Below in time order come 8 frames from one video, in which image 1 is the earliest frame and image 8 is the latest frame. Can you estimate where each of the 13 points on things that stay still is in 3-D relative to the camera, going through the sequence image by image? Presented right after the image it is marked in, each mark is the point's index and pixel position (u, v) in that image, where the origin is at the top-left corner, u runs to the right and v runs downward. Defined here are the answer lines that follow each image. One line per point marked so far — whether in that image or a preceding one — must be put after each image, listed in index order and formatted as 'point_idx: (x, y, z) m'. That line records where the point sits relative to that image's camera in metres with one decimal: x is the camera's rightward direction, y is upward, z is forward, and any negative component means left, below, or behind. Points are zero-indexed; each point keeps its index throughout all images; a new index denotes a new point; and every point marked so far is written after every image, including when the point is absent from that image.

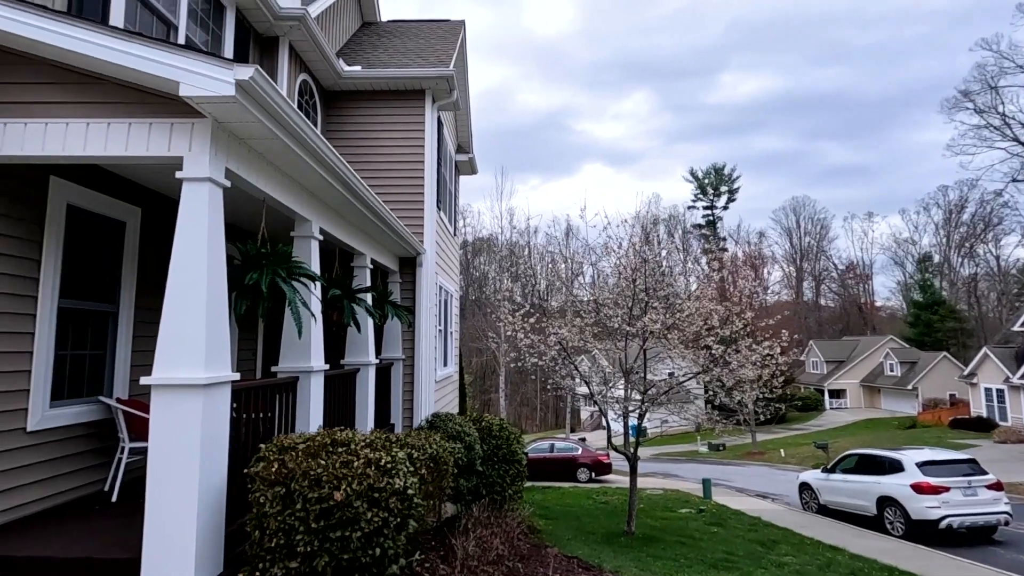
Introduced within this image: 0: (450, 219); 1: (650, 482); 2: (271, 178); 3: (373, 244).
0: (-1.2, +1.2, +9.7) m
1: (+4.6, -6.3, +17.5) m
2: (-1.6, +0.7, +3.6) m
3: (-1.6, +0.5, +6.2) m
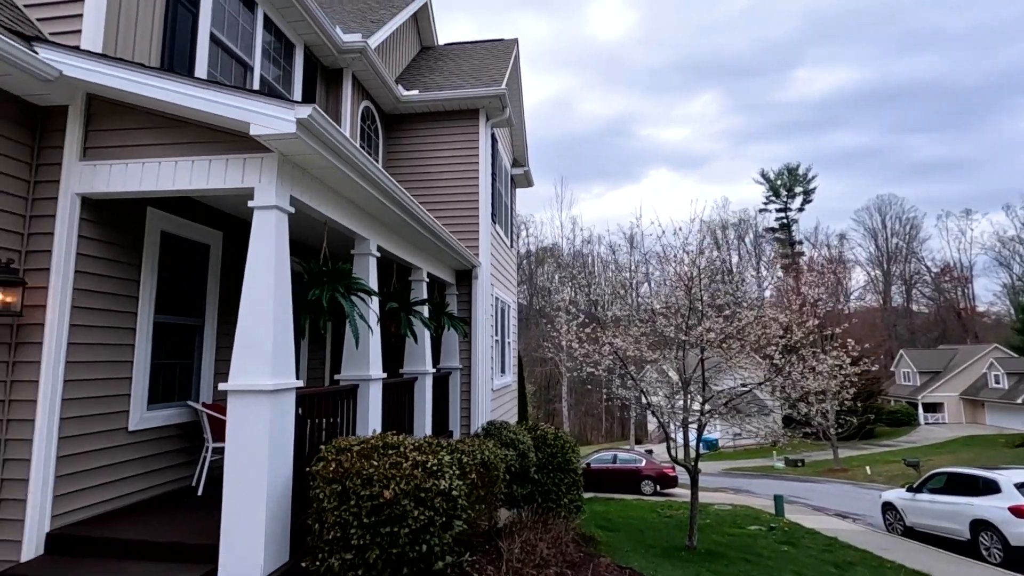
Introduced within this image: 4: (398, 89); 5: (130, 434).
0: (-0.2, +1.0, +10.0) m
1: (+6.6, -6.6, +16.9) m
2: (-1.3, +0.6, +4.0) m
3: (-1.0, +0.3, +6.6) m
4: (-1.7, +3.0, +8.0) m
5: (-2.7, -1.0, +3.8) m
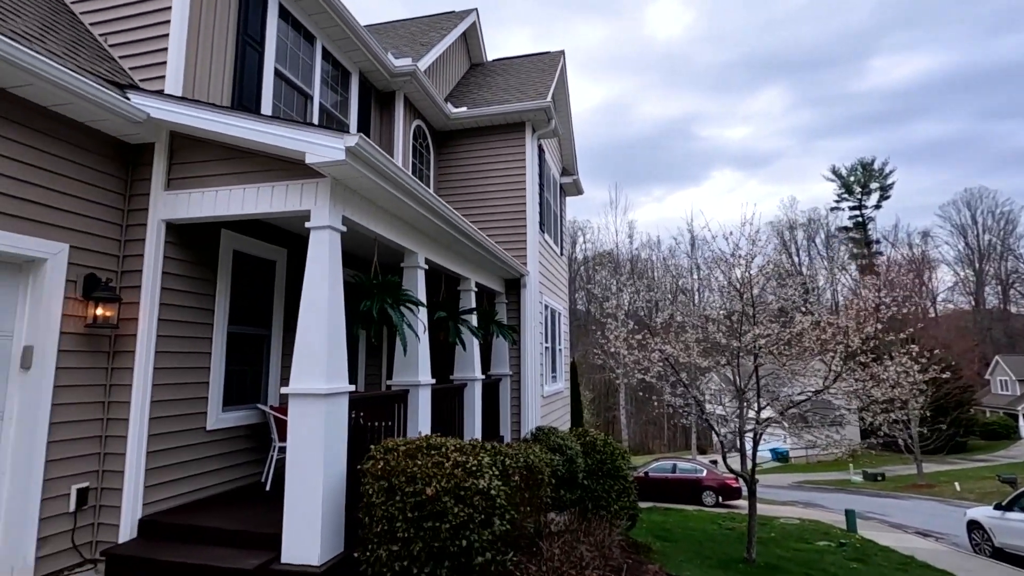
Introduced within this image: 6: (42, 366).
0: (+0.8, +0.9, +10.1) m
1: (+8.3, -6.7, +16.1) m
2: (-1.1, +0.5, +4.3) m
3: (-0.4, +0.2, +6.8) m
4: (-1.0, +2.8, +8.3) m
5: (-2.4, -1.1, +4.2) m
6: (-2.9, -0.5, +3.3) m
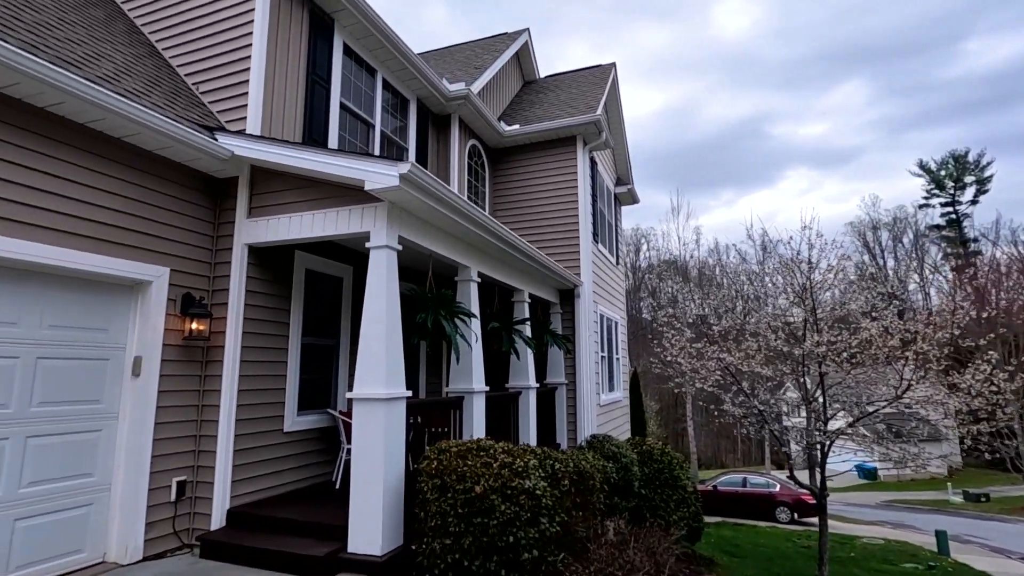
0: (+1.8, +0.7, +10.2) m
1: (+10.2, -6.8, +15.1) m
2: (-0.7, +0.4, +4.6) m
3: (+0.3, +0.1, +7.0) m
4: (-0.2, +2.6, +8.6) m
5: (-2.0, -1.3, +4.7) m
6: (-2.6, -0.6, +3.9) m
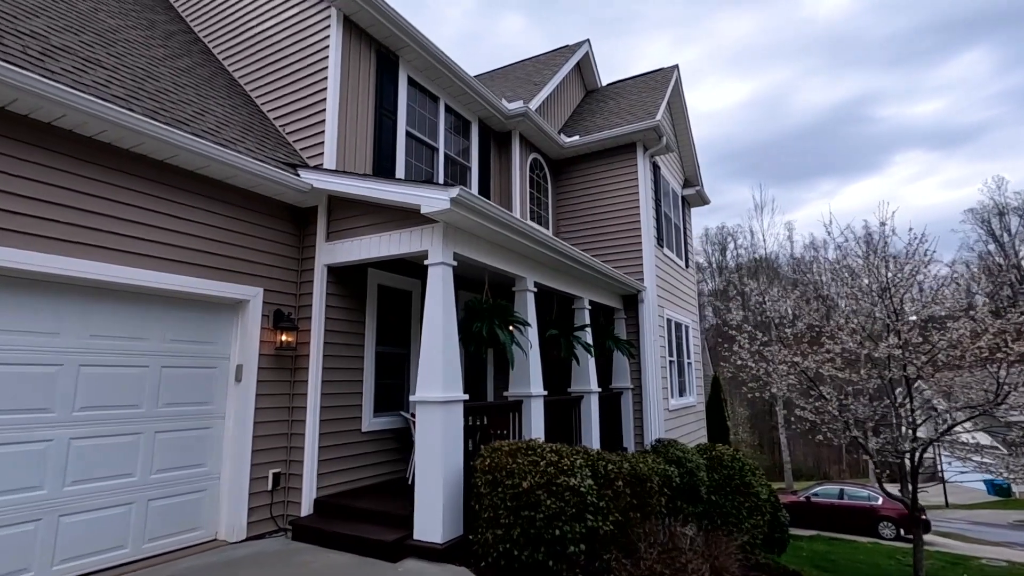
0: (+3.1, +0.6, +10.1) m
1: (+12.3, -6.7, +13.6) m
2: (-0.2, +0.3, +5.0) m
3: (+1.1, 0.0, +7.2) m
4: (+0.8, +2.5, +8.9) m
5: (-1.5, -1.4, +5.2) m
6: (-2.2, -0.8, +4.5) m
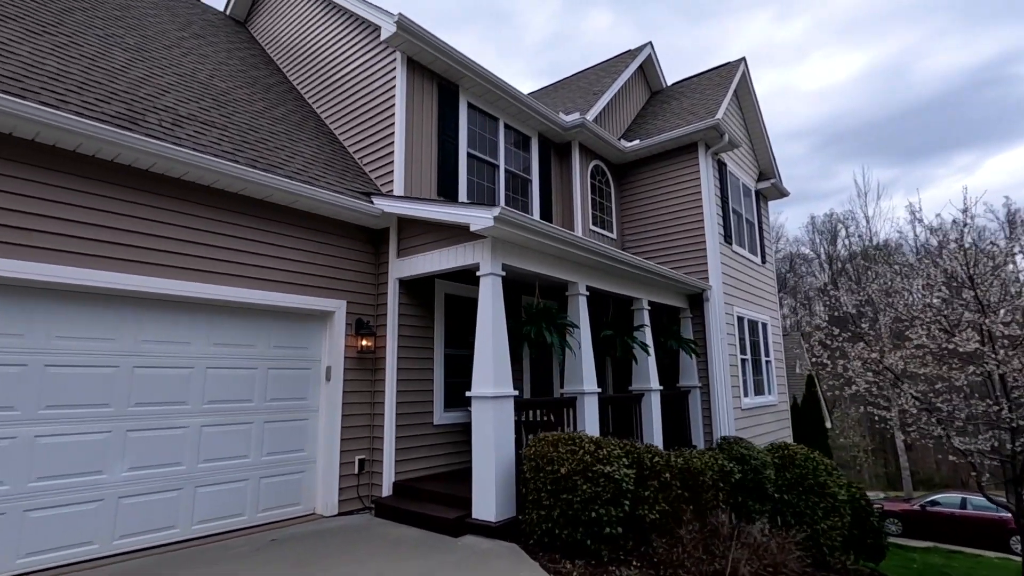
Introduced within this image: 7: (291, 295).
0: (+4.4, +0.7, +9.9) m
1: (+14.3, -6.3, +11.8) m
2: (+0.3, +0.3, +5.4) m
3: (+2.0, 0.0, +7.4) m
4: (+1.9, +2.5, +9.1) m
5: (-0.9, -1.5, +5.9) m
6: (-1.8, -0.9, +5.3) m
7: (-2.1, -0.1, +5.1) m
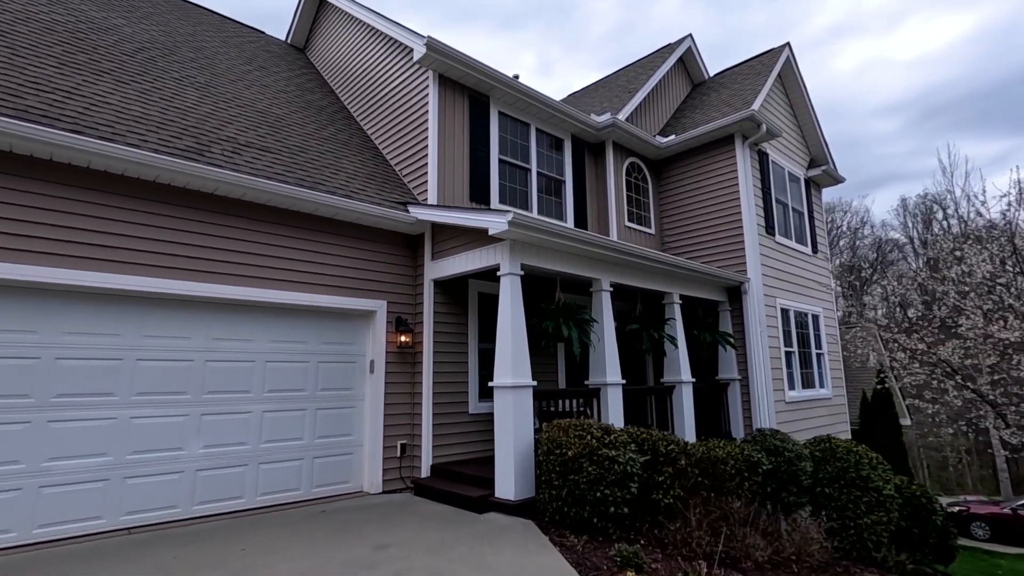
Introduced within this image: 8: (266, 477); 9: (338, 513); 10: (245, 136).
0: (+5.2, +0.9, +9.7) m
1: (+15.4, -5.9, +10.3) m
2: (+0.5, +0.3, +5.8) m
3: (+2.4, 0.0, +7.5) m
4: (+2.5, +2.6, +9.2) m
5: (-0.5, -1.5, +6.3) m
6: (-1.5, -0.9, +5.9) m
7: (-1.9, -0.1, +5.8) m
8: (-2.4, -1.8, +5.2) m
9: (-1.6, -2.1, +5.0) m
10: (-2.9, +1.6, +5.8) m
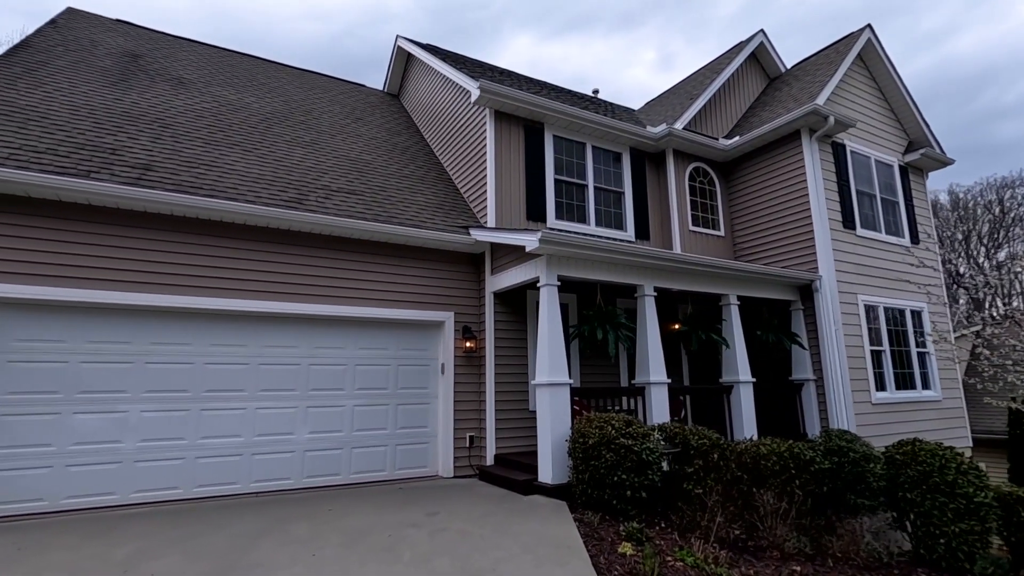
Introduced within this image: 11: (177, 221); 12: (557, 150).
0: (+6.4, +1.0, +9.1) m
1: (+16.8, -5.3, +7.2) m
2: (+1.0, +0.2, +6.3) m
3: (+3.3, 0.0, +7.6) m
4: (+3.7, +2.6, +9.3) m
5: (+0.2, -1.6, +7.1) m
6: (-0.8, -1.1, +6.9) m
7: (-1.3, -0.3, +6.8) m
8: (-1.8, -2.0, +6.4) m
9: (-1.1, -2.3, +6.0) m
10: (-2.3, +1.4, +7.2) m
11: (-3.6, +0.7, +5.7) m
12: (+0.7, +2.1, +8.2) m
